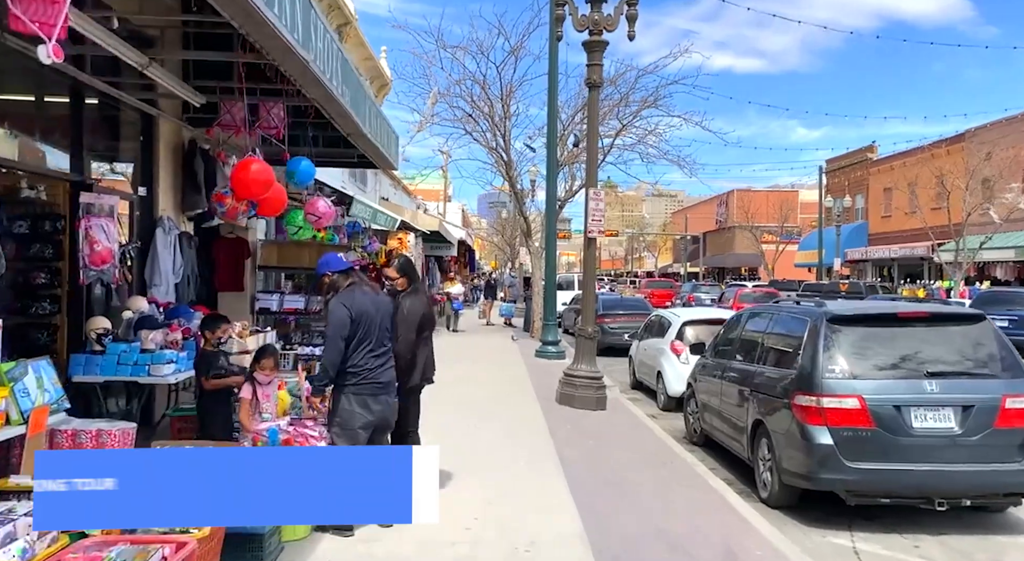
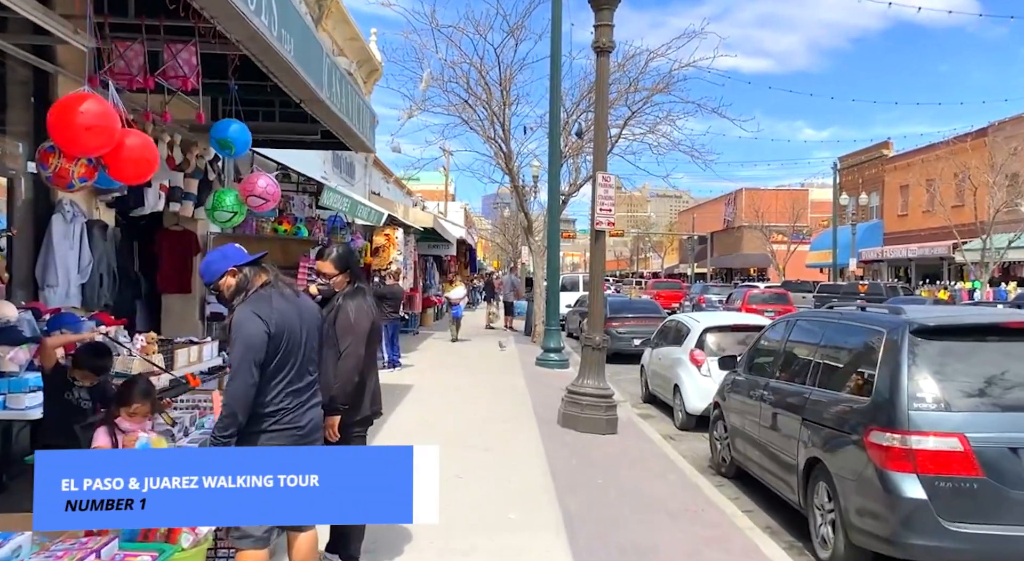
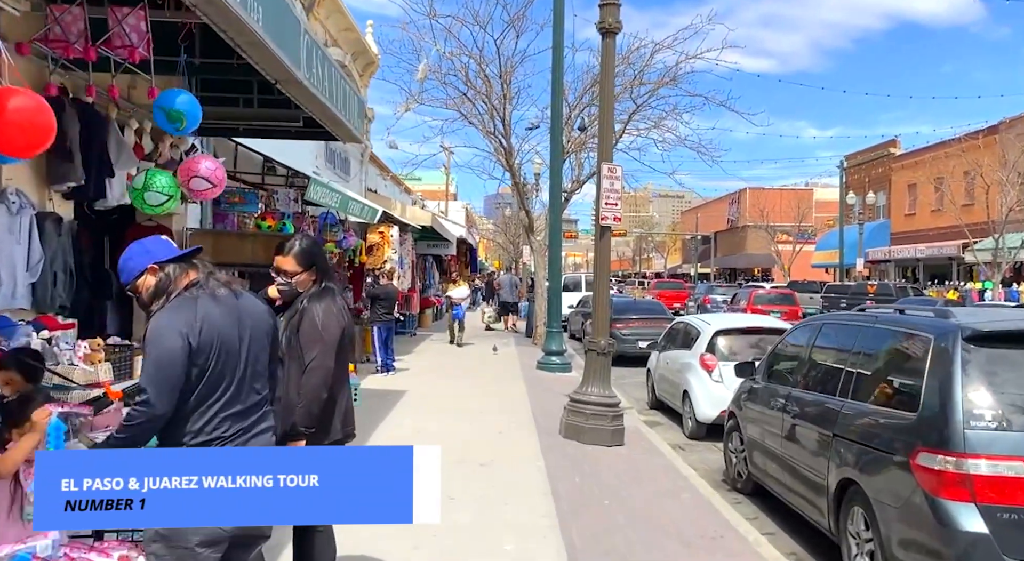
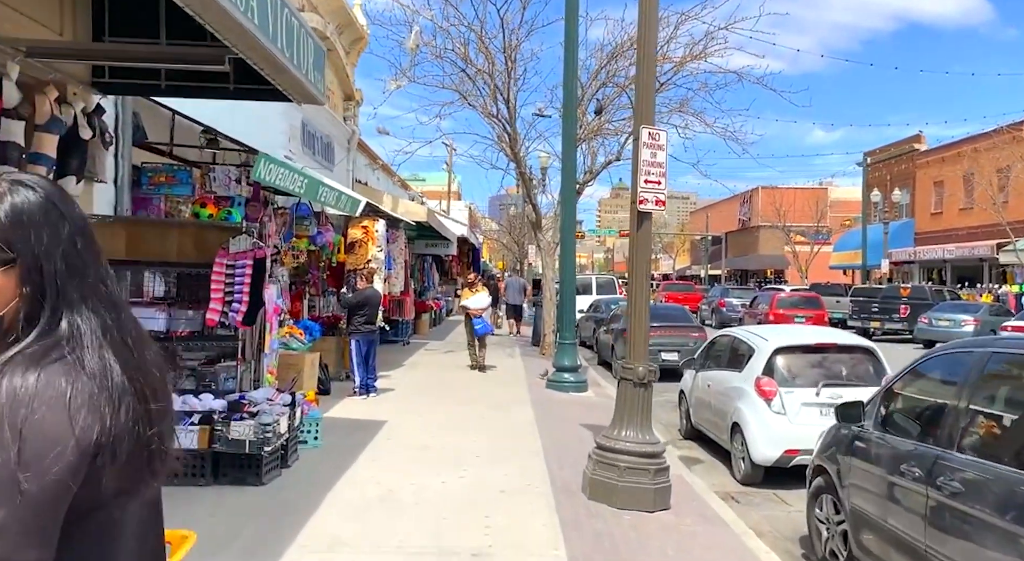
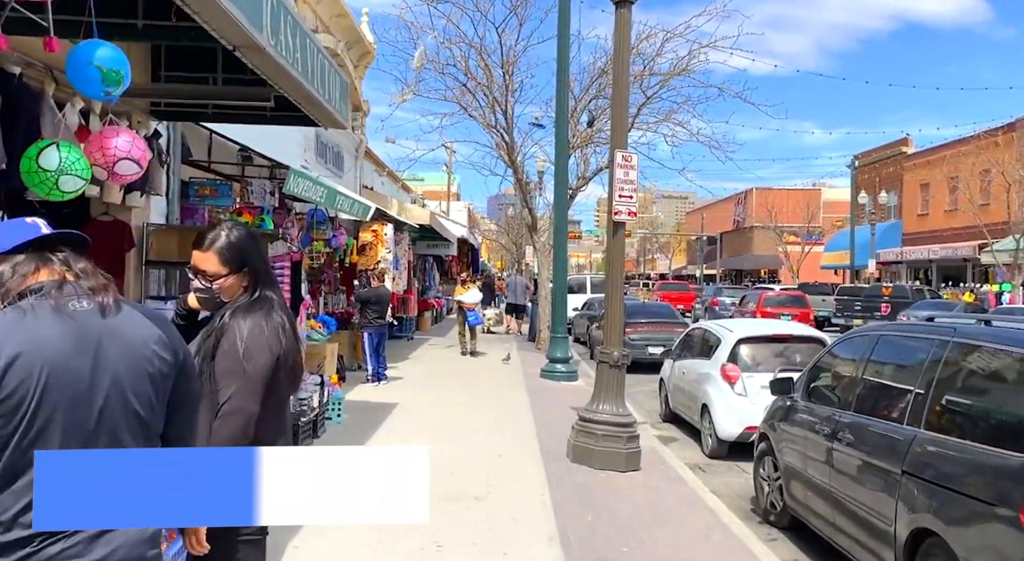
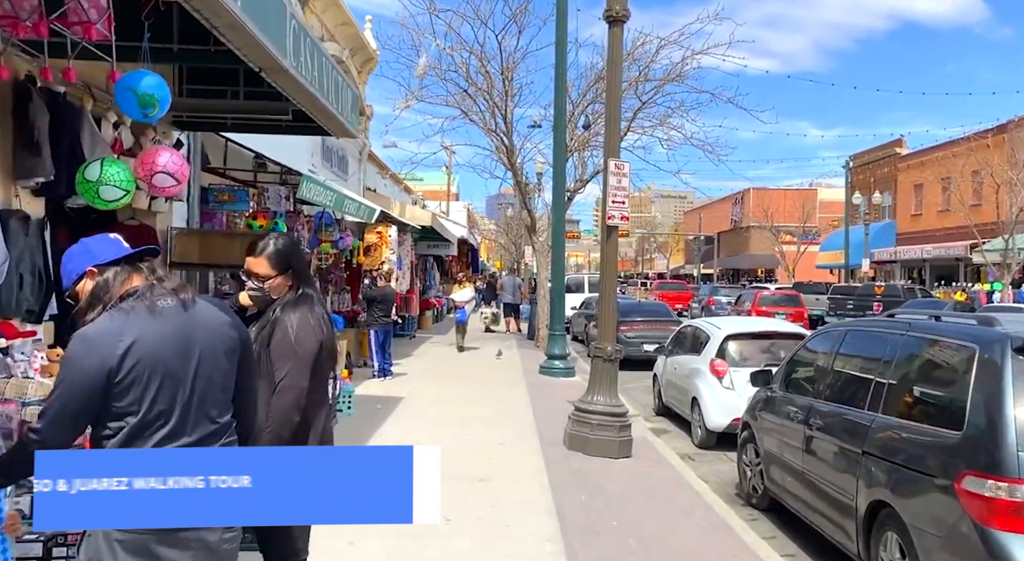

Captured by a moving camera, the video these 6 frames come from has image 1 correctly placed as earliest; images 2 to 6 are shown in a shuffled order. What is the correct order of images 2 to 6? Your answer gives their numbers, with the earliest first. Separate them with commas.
2, 3, 6, 5, 4
